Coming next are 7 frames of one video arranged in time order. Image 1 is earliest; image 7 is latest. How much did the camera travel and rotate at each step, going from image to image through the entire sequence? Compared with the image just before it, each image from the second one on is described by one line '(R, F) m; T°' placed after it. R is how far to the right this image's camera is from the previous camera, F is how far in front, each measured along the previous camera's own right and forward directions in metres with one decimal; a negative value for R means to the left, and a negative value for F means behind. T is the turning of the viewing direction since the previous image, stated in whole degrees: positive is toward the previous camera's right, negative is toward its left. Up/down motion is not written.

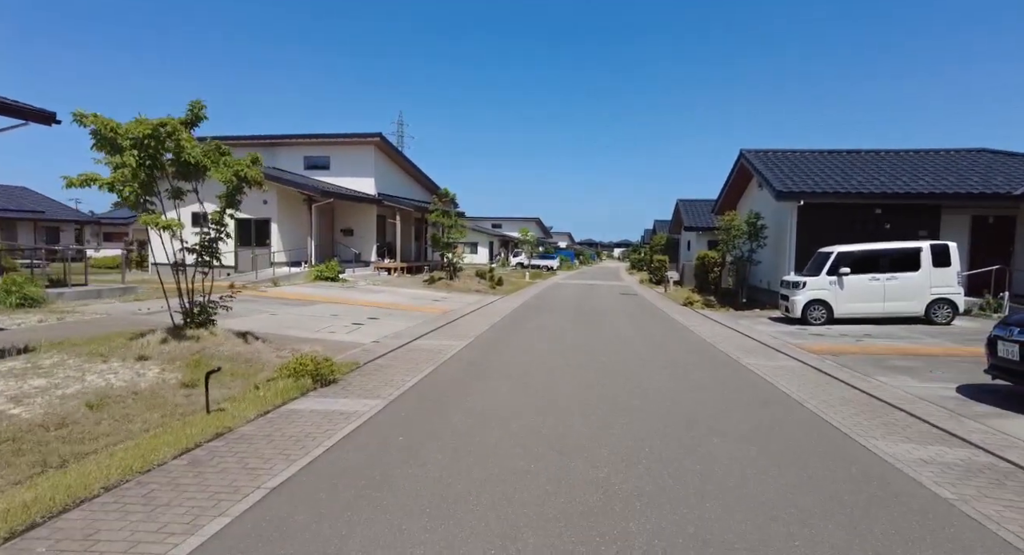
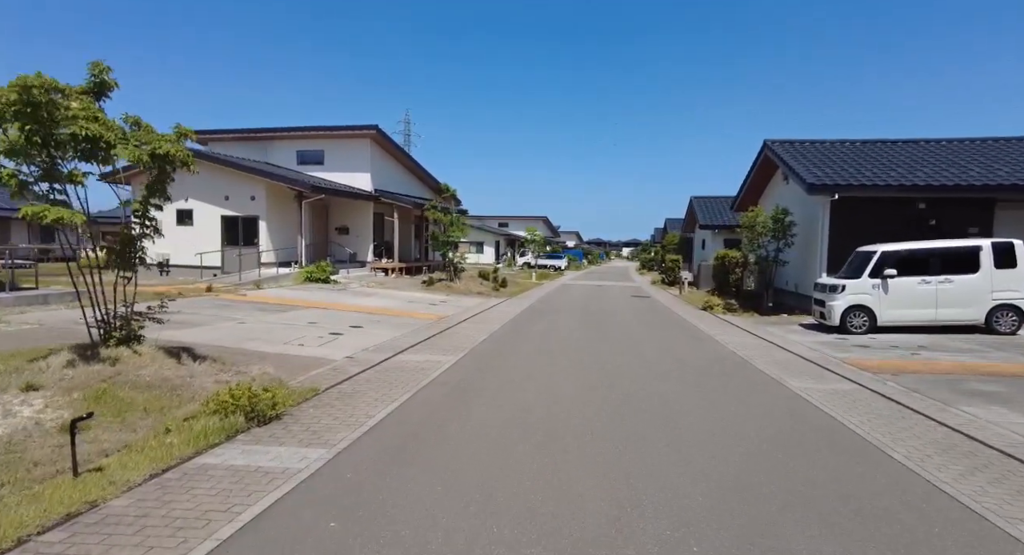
(+0.2, +1.4) m; -1°
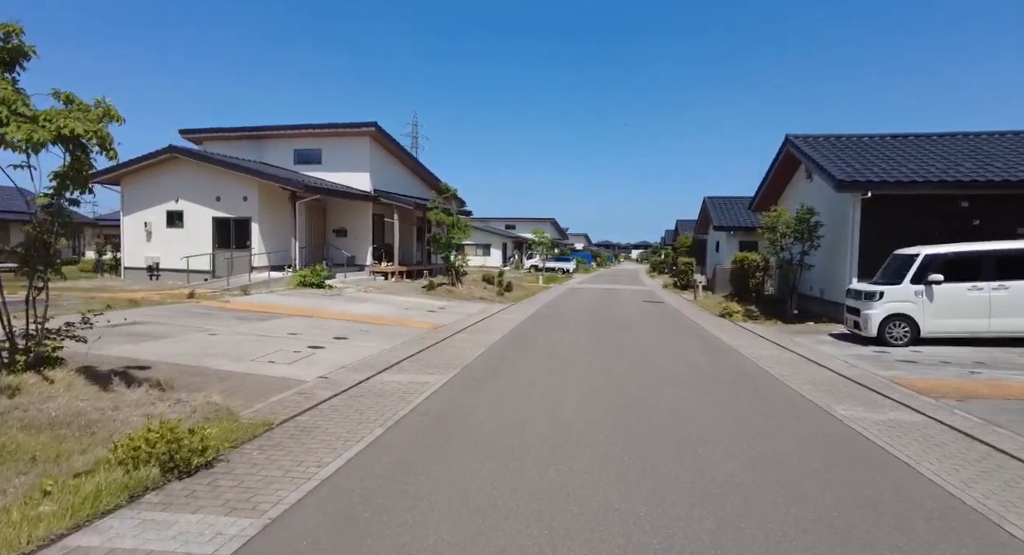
(+0.2, +1.1) m; -1°
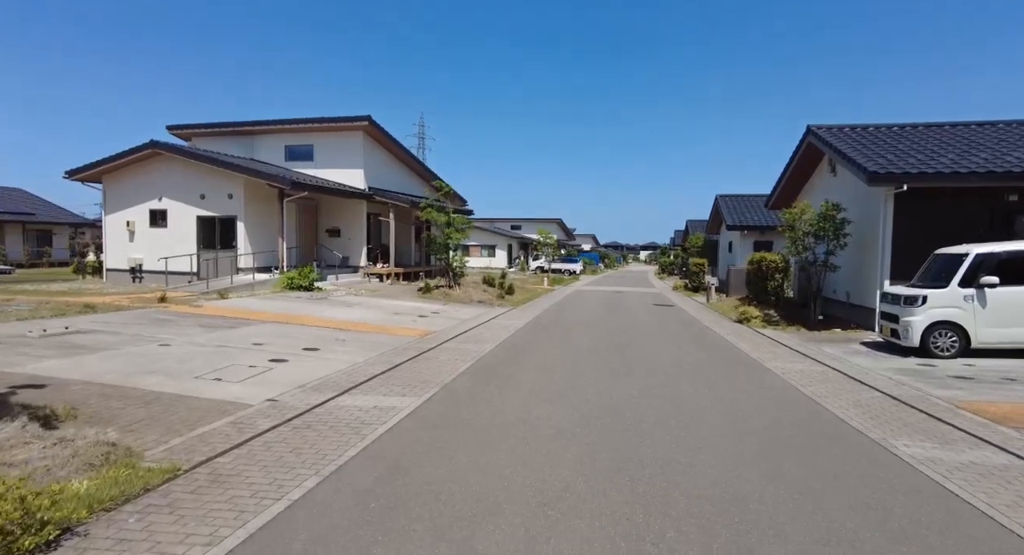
(+0.3, +1.1) m; -1°
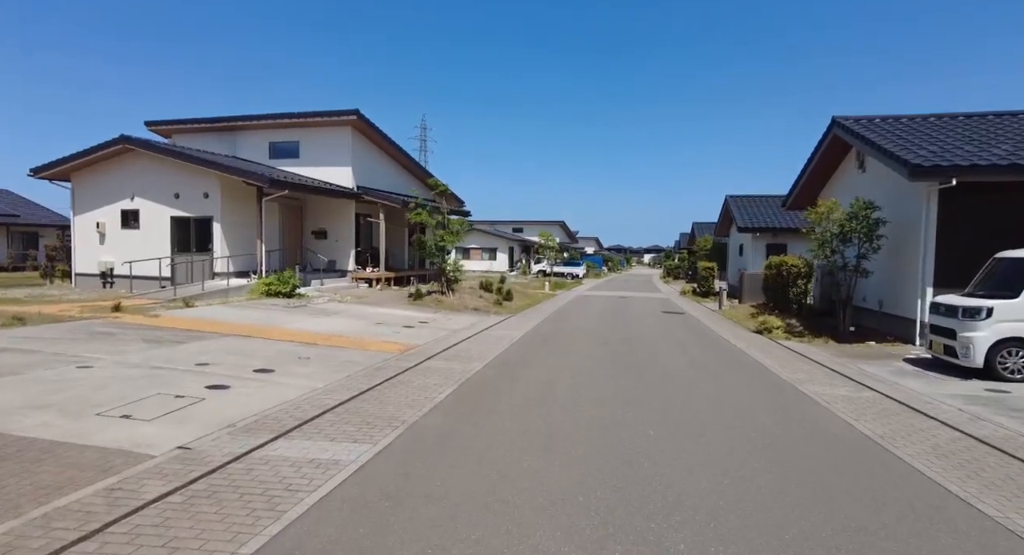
(+0.2, +1.3) m; 0°
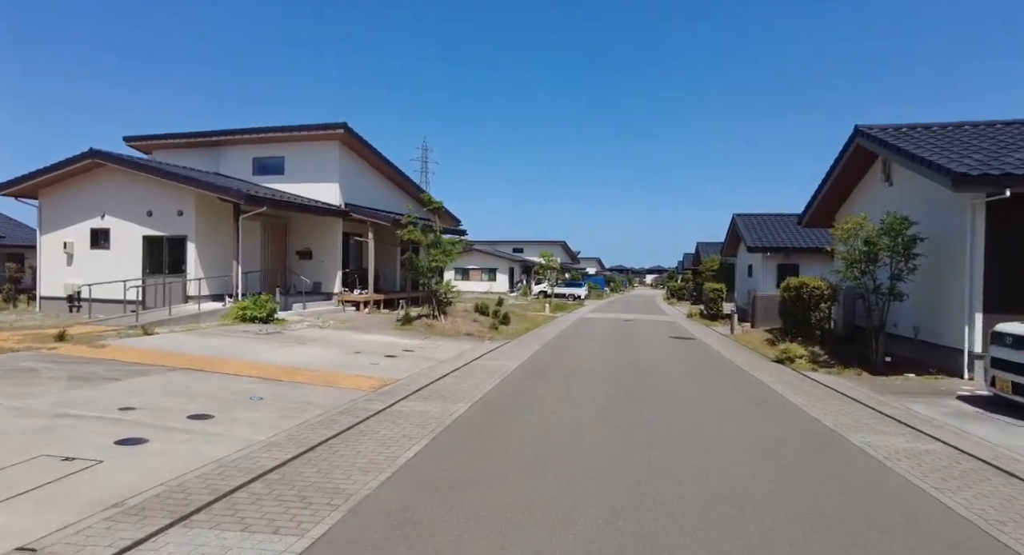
(+0.2, +1.2) m; 0°
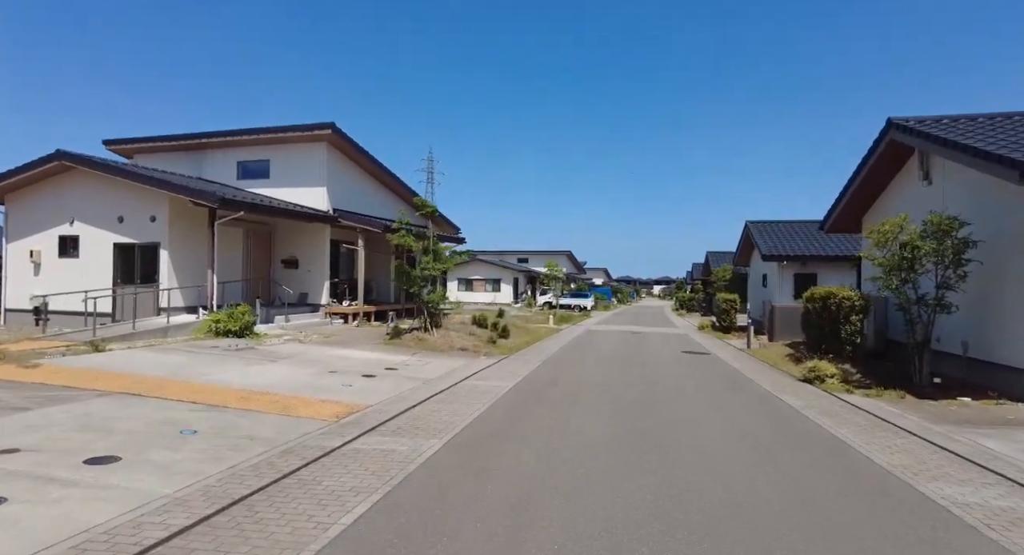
(+0.3, +1.2) m; -1°
